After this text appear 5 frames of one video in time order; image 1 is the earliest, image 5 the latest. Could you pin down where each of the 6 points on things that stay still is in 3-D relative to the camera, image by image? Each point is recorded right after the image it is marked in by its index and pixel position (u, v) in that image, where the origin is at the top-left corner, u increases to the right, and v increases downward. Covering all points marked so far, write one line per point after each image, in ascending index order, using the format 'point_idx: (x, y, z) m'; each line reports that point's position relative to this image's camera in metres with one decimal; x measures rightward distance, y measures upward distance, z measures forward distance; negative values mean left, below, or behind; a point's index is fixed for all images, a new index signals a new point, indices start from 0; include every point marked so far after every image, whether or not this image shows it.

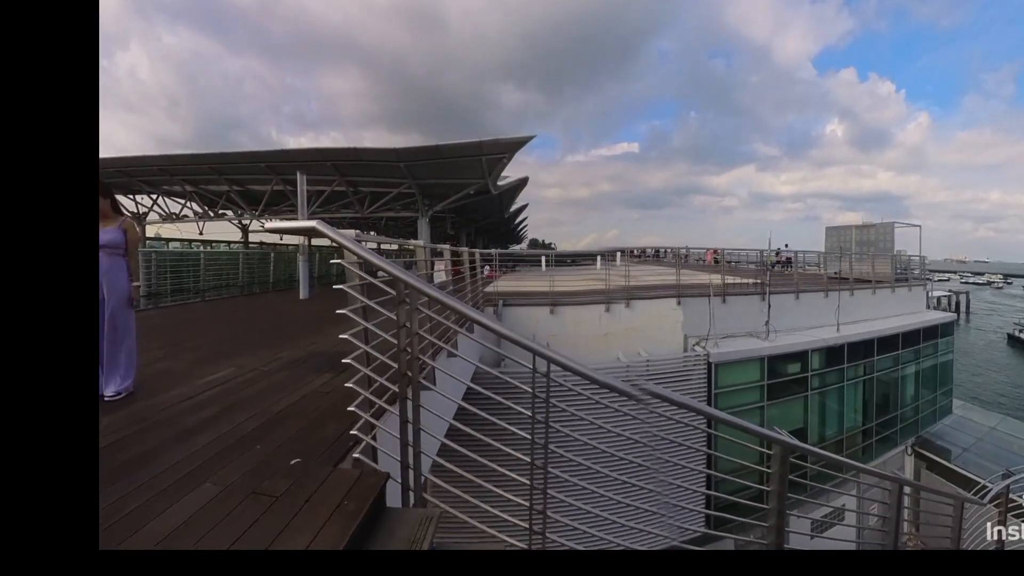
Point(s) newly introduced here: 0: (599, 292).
0: (+1.7, 0.0, +7.6) m
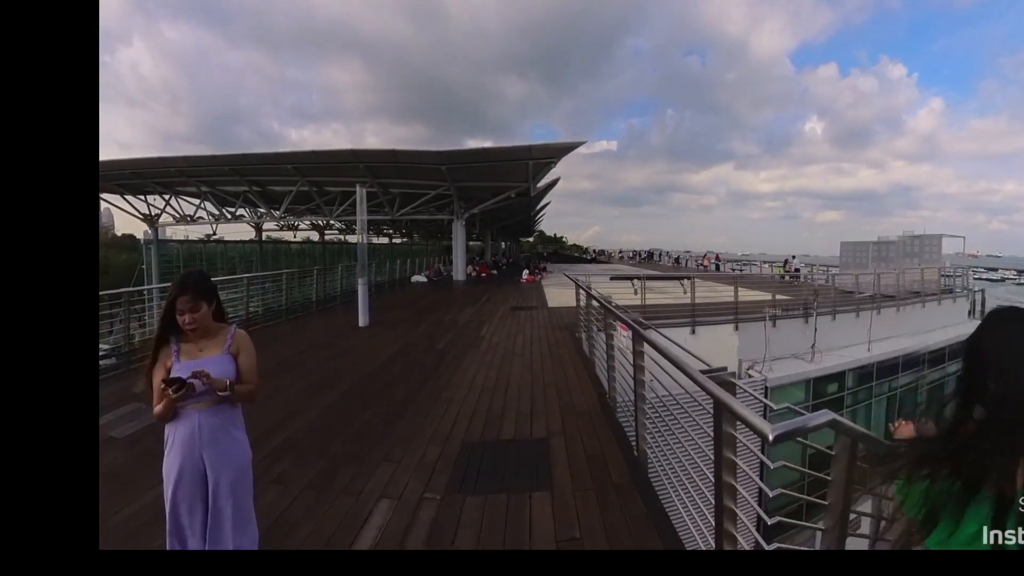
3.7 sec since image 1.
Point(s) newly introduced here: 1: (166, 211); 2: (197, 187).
0: (+2.8, -0.3, +7.0) m
1: (-15.8, +3.5, +18.5) m
2: (-12.6, +4.0, +16.3) m
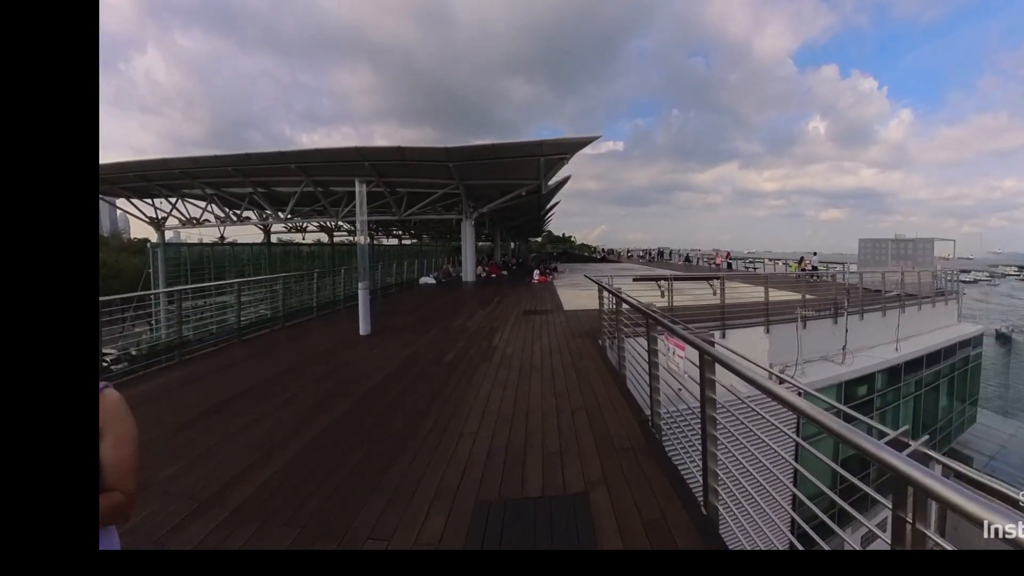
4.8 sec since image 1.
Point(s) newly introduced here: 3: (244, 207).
0: (+3.0, -0.3, +6.5) m
1: (-15.4, +3.4, +18.4) m
2: (-12.3, +3.9, +16.1) m
3: (-11.8, +3.6, +17.9) m
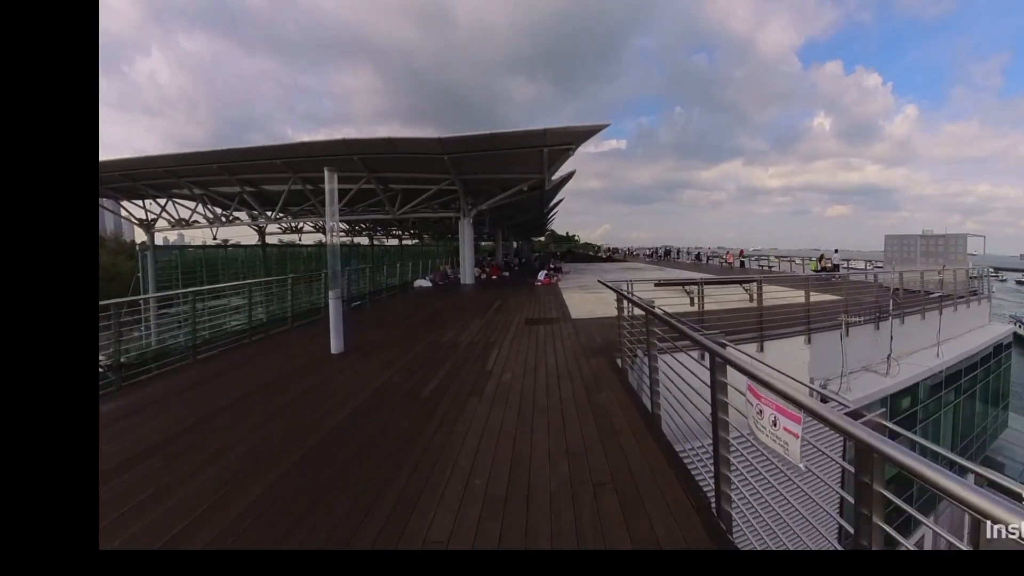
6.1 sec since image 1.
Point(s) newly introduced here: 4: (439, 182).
0: (+3.0, -0.3, +5.7) m
1: (-15.3, +3.2, +17.7) m
2: (-12.2, +3.8, +15.5) m
3: (-11.8, +3.4, +17.2) m
4: (-2.0, +2.9, +11.1) m
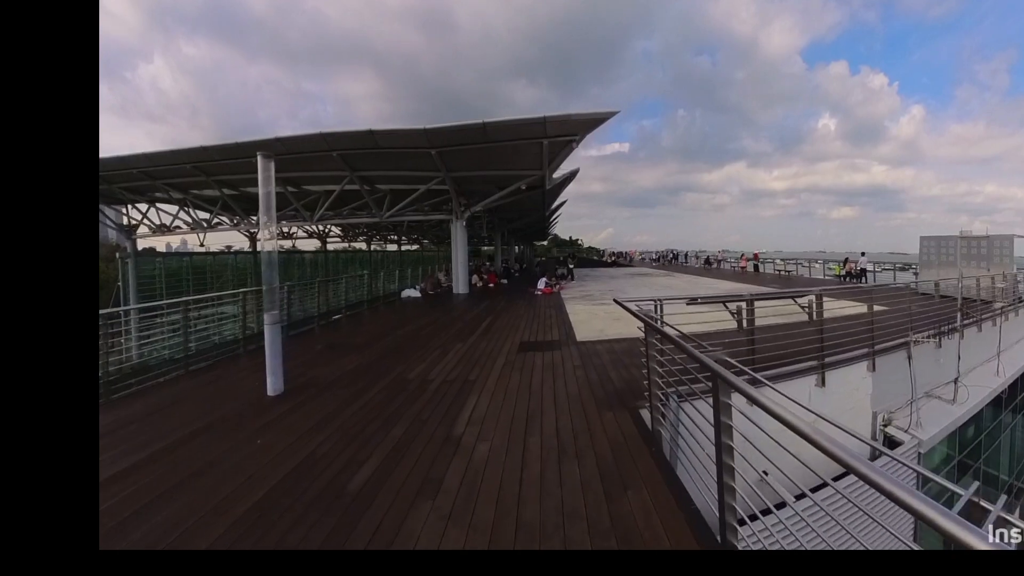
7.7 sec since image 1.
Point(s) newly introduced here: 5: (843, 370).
0: (+2.9, -0.5, +4.7) m
1: (-15.3, +2.8, +16.9) m
2: (-12.3, +3.4, +14.6) m
3: (-11.8, +3.0, +16.3) m
4: (-2.1, +2.7, +10.1) m
5: (+3.3, -0.8, +4.1) m
